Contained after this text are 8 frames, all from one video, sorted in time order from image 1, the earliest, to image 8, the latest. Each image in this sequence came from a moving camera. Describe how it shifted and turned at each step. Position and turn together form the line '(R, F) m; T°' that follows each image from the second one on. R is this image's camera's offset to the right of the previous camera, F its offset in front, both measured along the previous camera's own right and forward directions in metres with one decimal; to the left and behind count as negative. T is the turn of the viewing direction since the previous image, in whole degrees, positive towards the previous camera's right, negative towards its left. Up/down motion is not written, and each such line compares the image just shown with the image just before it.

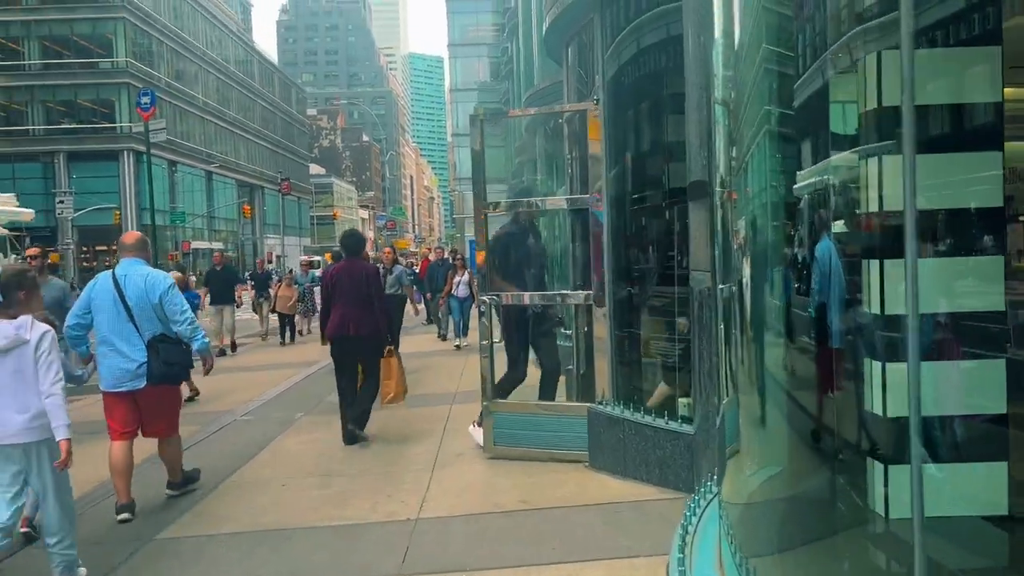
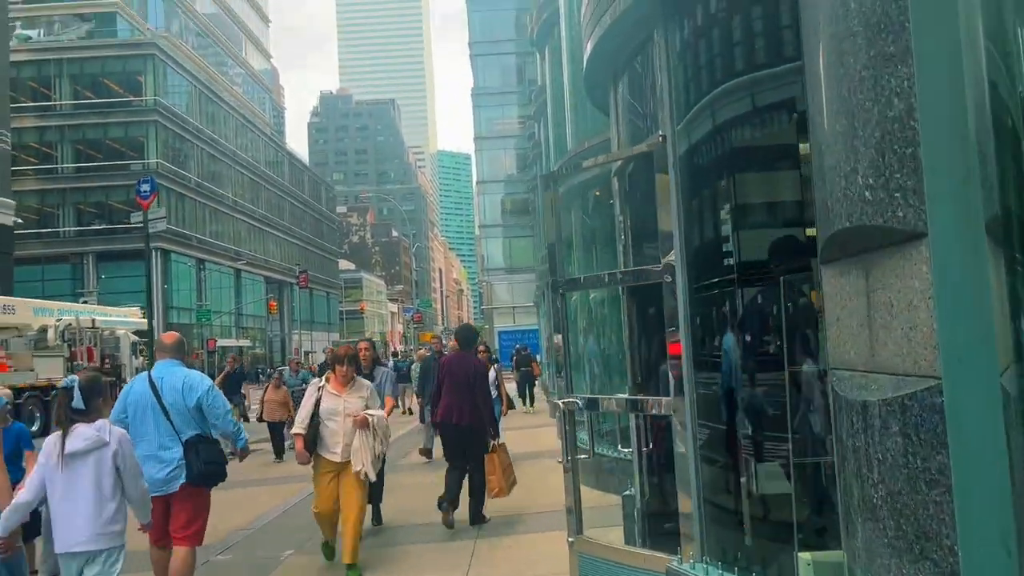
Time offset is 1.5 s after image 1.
(0.0, +1.4) m; -2°
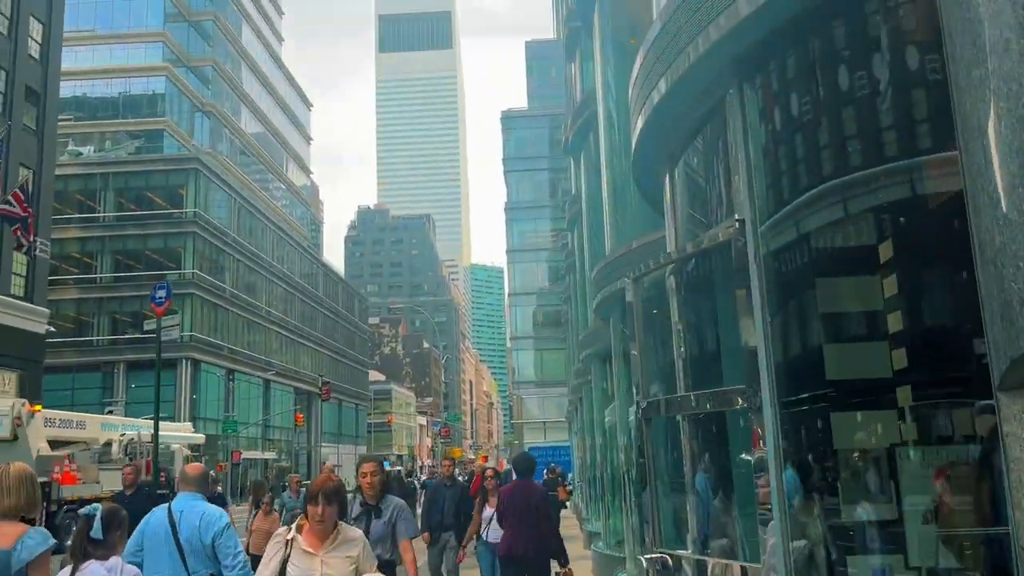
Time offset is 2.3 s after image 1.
(0.0, +0.8) m; -2°
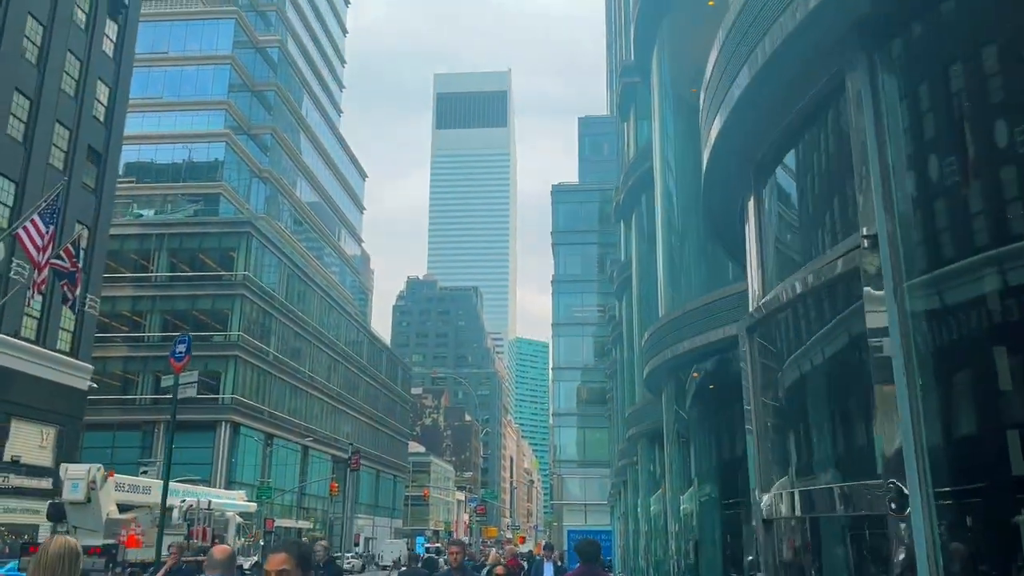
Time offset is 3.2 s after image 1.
(0.0, +0.9) m; -3°
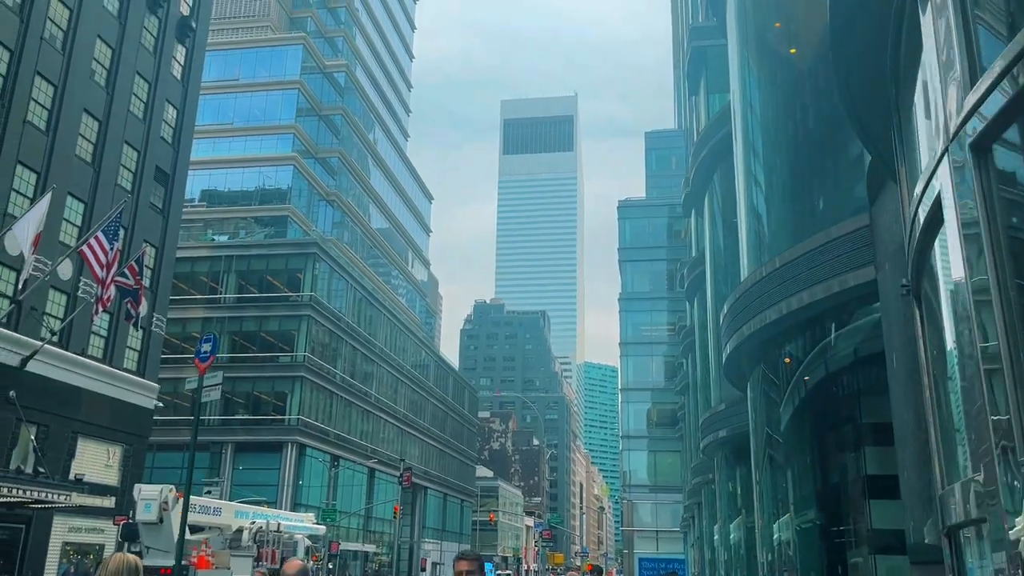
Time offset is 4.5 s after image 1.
(+0.1, +1.2) m; -5°
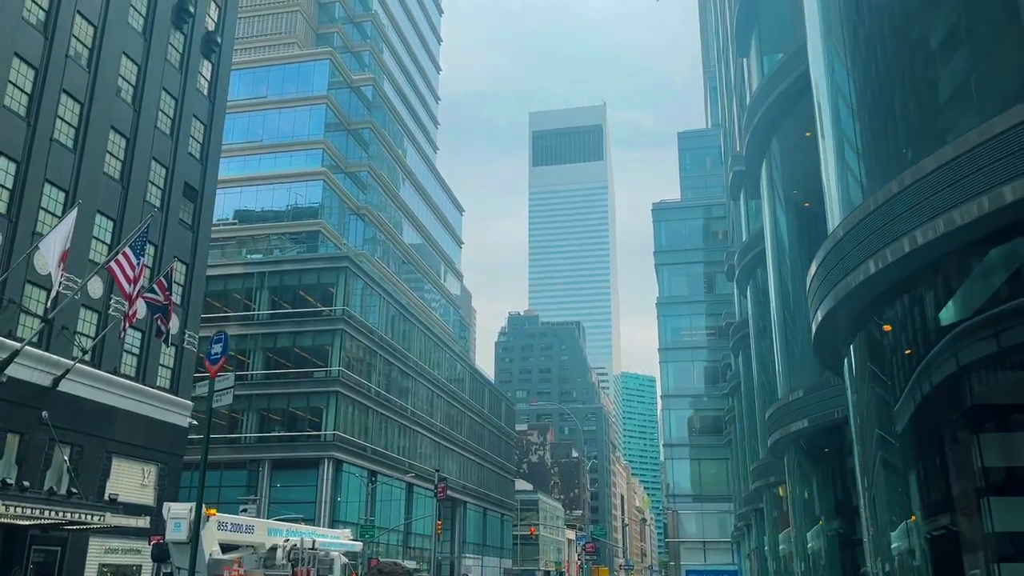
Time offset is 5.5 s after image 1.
(-0.1, +1.0) m; -2°
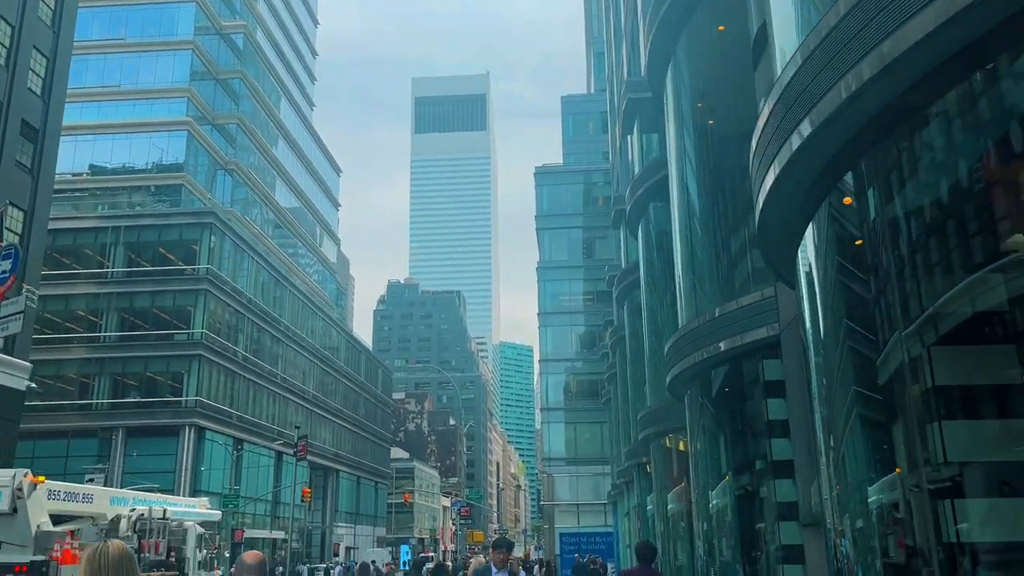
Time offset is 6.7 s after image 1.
(+0.1, +1.2) m; +8°
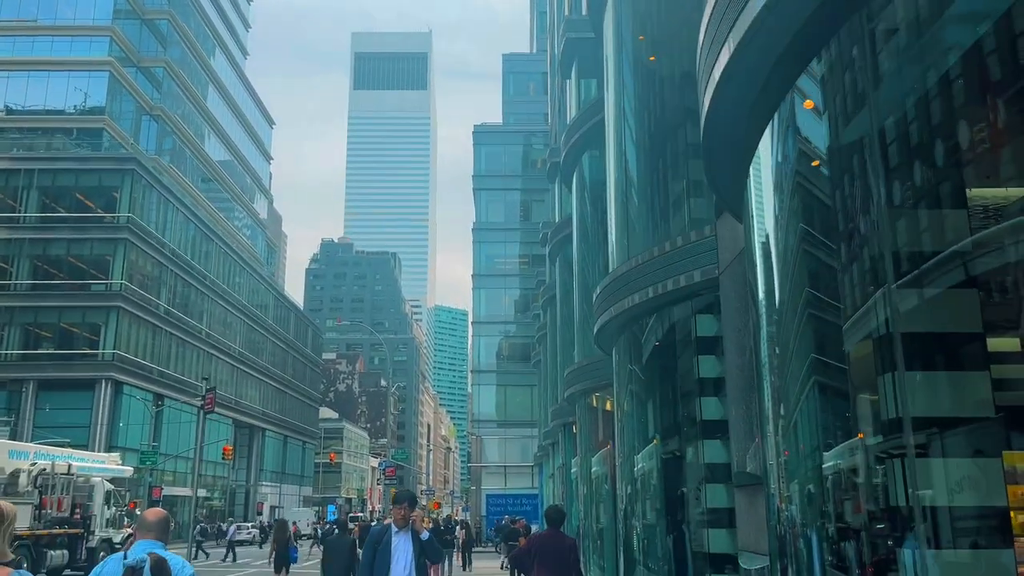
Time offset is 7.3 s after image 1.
(+0.1, +0.6) m; +4°
